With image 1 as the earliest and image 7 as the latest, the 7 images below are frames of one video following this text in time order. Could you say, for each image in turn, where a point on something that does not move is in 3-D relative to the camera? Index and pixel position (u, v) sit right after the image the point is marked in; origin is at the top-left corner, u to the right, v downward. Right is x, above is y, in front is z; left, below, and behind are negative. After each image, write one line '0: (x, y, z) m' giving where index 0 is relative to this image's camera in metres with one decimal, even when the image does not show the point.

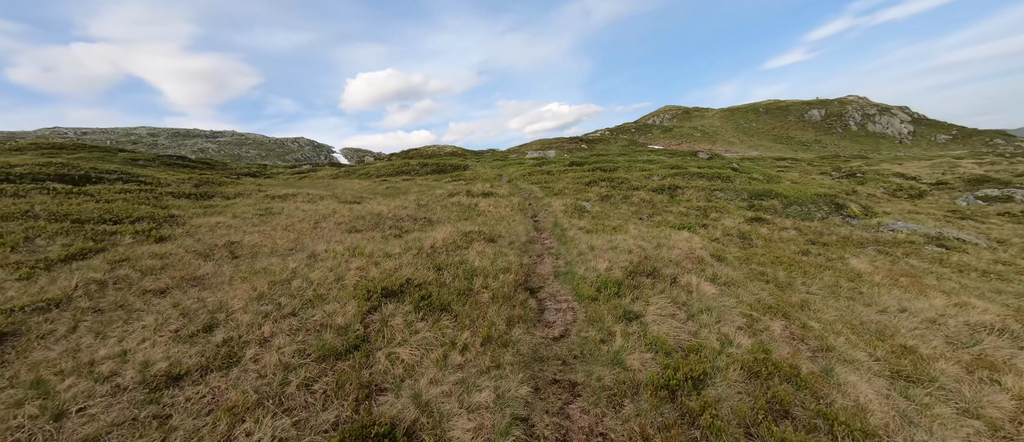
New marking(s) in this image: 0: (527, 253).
0: (+0.7, -1.4, +15.3) m
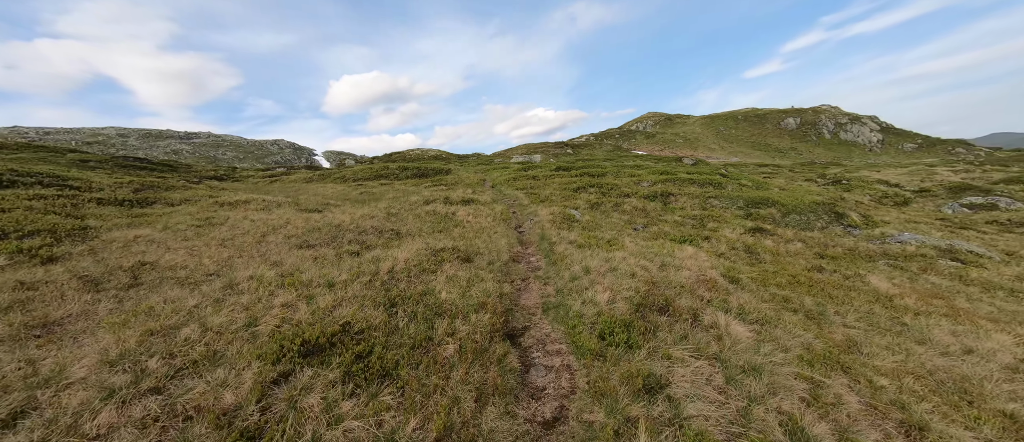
0: (-0.1, -2.0, +12.6) m
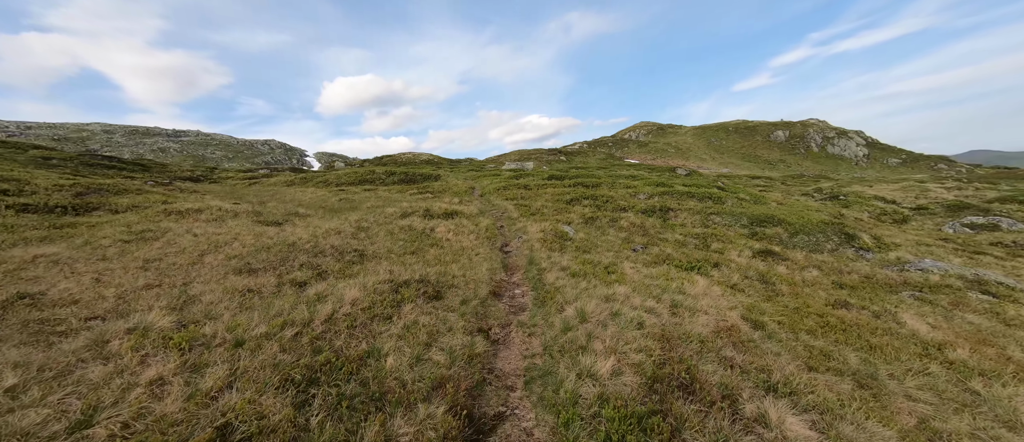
0: (-0.8, -2.9, +10.1) m
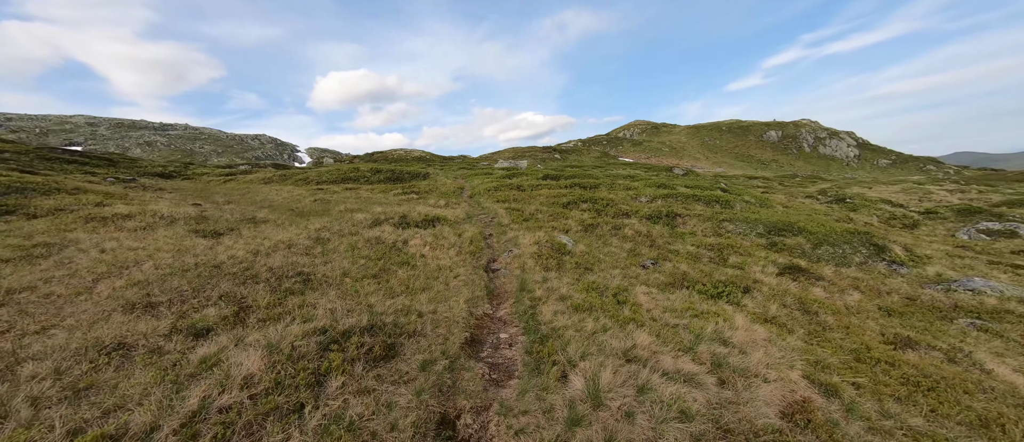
0: (-1.2, -3.6, +6.8) m
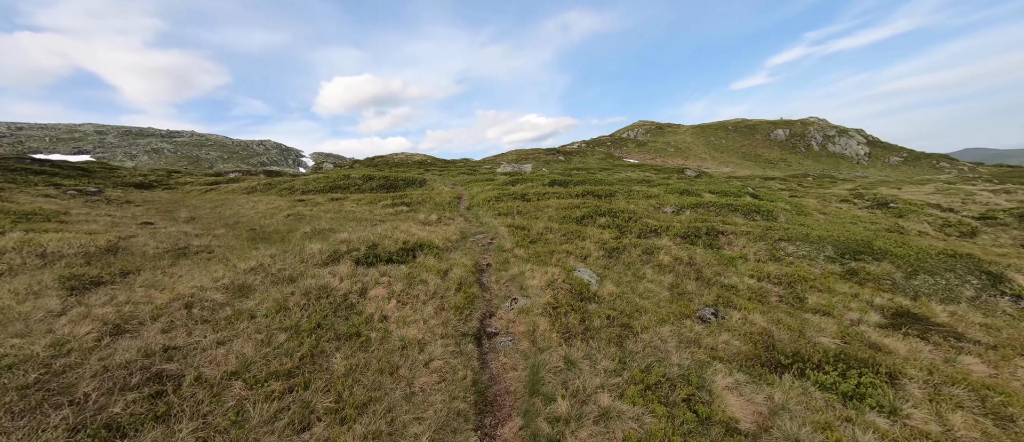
0: (-1.1, -4.9, +1.5) m
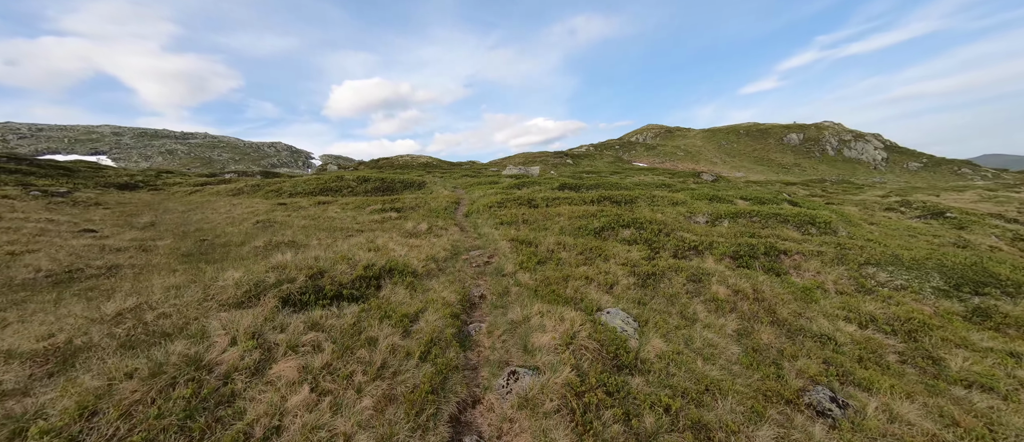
0: (-1.4, -5.4, -3.4) m
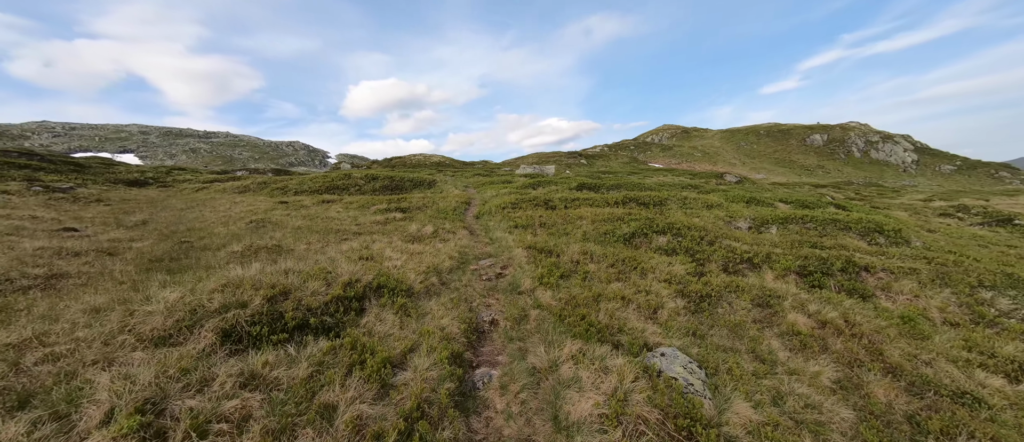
0: (-1.5, -5.6, -6.3) m
